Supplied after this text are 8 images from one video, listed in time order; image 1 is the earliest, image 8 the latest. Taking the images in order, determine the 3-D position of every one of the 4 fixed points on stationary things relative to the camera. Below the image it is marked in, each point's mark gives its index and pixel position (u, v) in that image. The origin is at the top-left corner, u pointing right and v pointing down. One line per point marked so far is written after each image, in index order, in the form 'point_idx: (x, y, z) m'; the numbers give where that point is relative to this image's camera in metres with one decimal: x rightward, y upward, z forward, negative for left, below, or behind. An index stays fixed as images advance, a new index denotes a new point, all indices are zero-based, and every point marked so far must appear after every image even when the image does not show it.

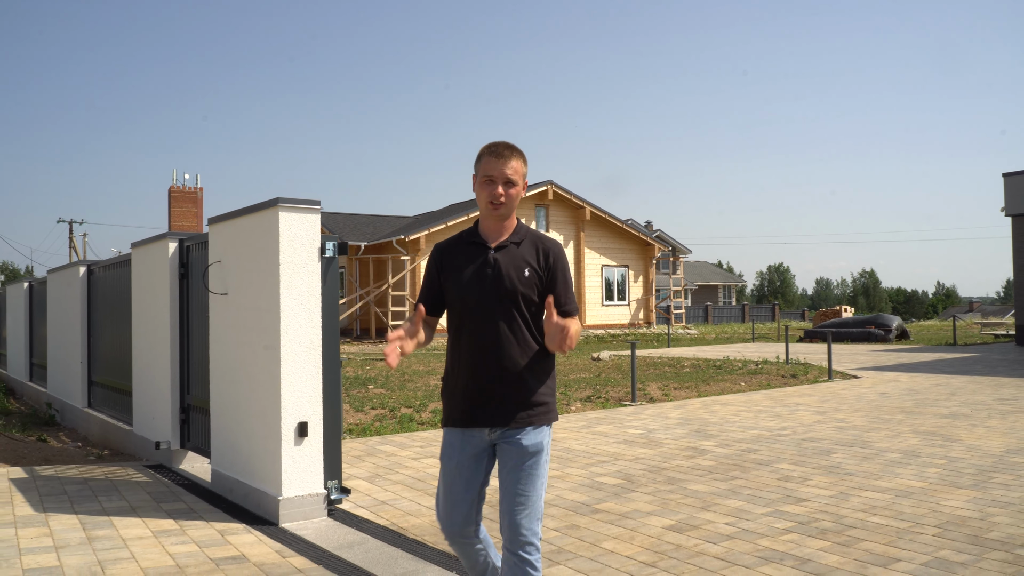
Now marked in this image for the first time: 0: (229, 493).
0: (-2.0, -1.5, +5.7) m
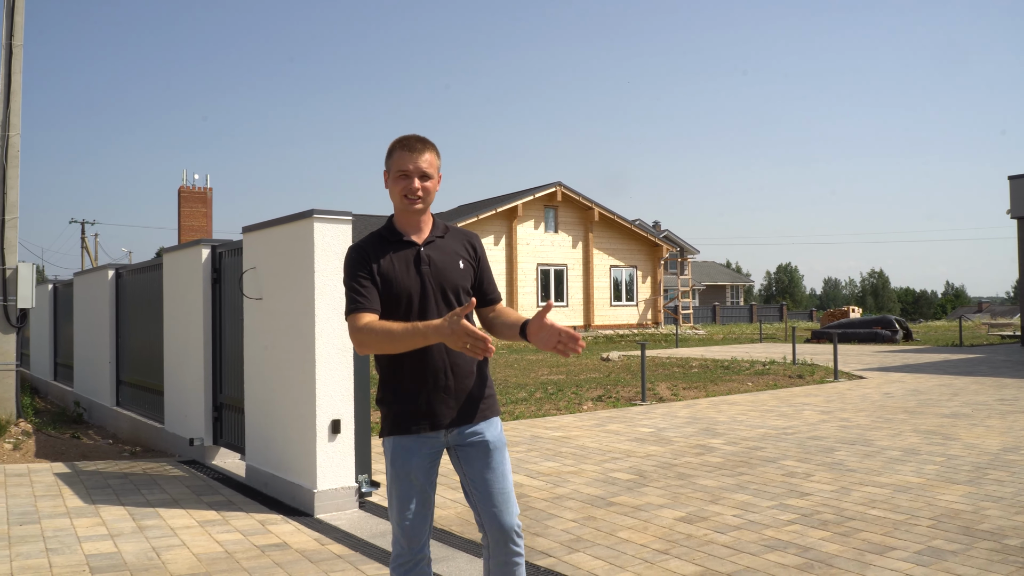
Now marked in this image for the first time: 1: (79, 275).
0: (-1.9, -1.5, +6.0) m
1: (-6.7, +0.2, +12.1) m
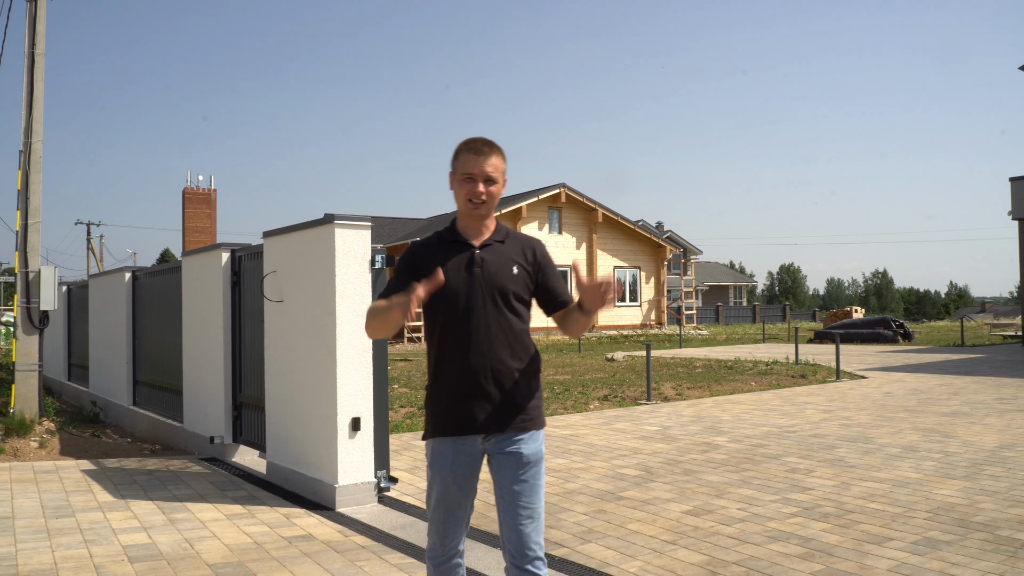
0: (-1.8, -1.5, +6.2) m
1: (-6.6, +0.2, +12.3) m
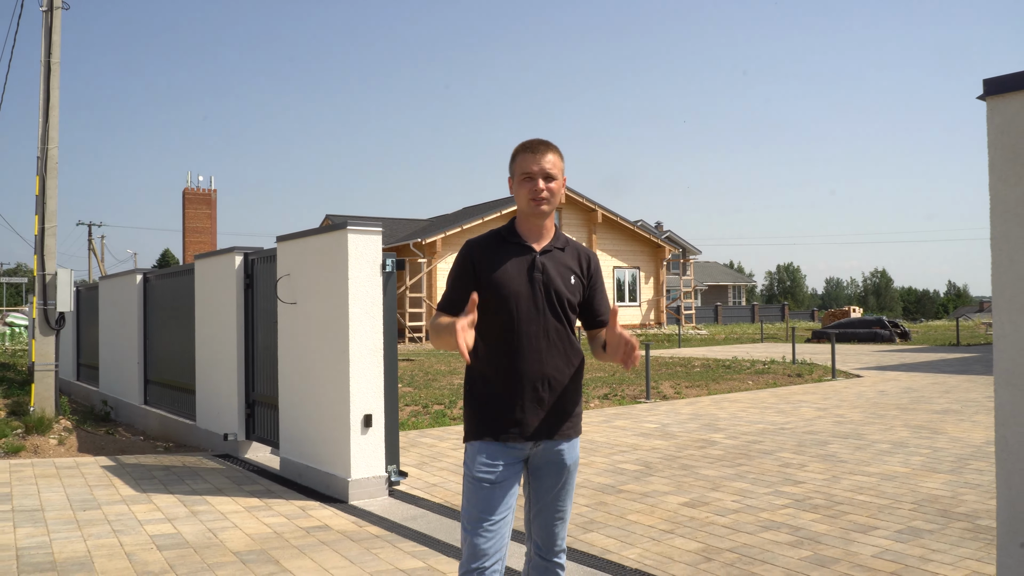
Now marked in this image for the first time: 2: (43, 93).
0: (-1.8, -1.6, +6.5) m
1: (-6.5, +0.1, +12.6) m
2: (-5.6, +2.4, +9.4) m
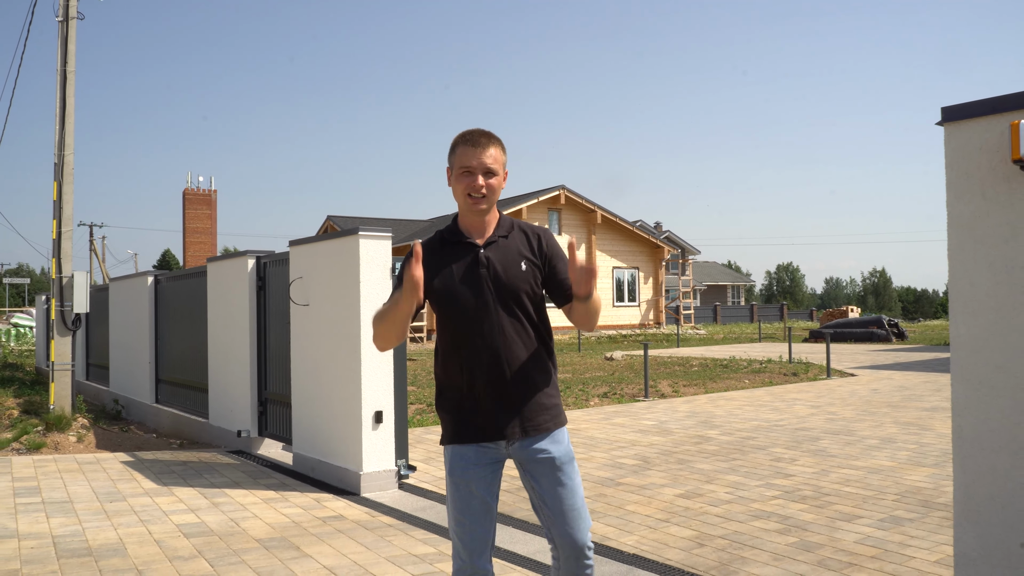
0: (-1.7, -1.6, +6.8) m
1: (-6.5, +0.1, +12.9) m
2: (-5.6, +2.3, +9.7) m
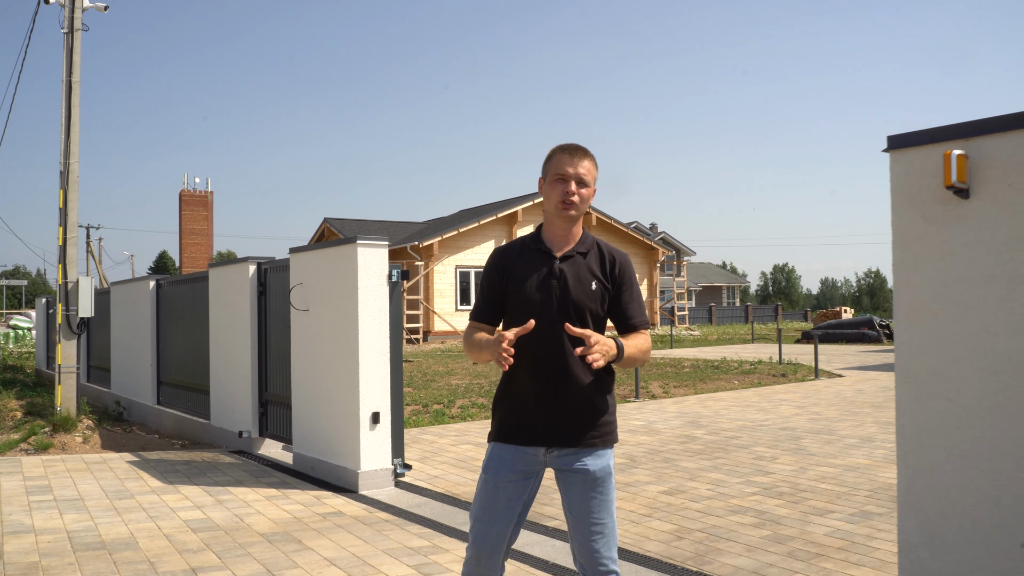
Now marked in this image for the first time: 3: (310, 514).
0: (-1.8, -1.6, +7.1) m
1: (-6.6, +0.1, +13.1) m
2: (-5.7, +2.3, +10.0) m
3: (-1.5, -1.6, +5.7) m
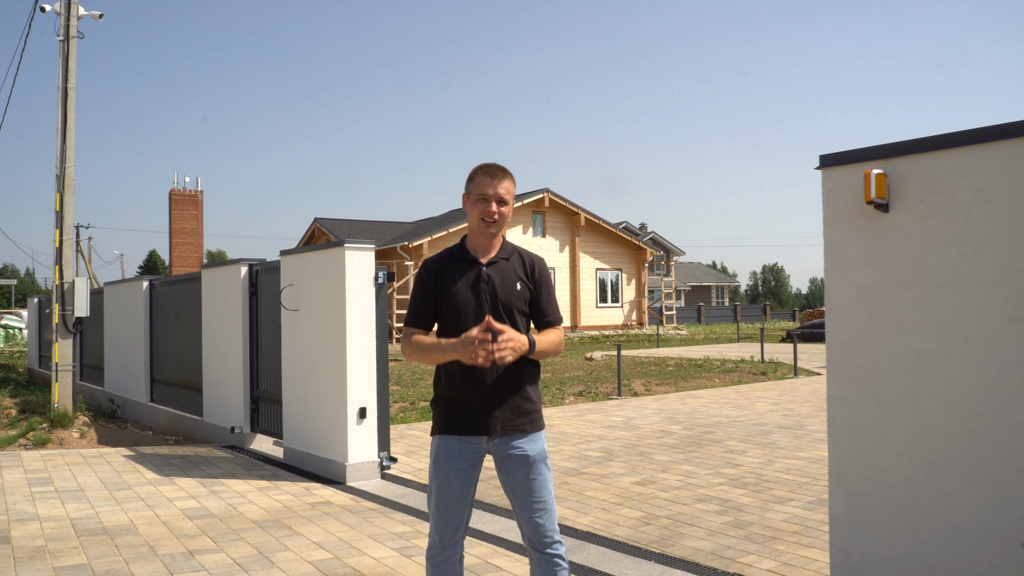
0: (-2.0, -1.7, +7.4) m
1: (-6.9, +0.1, +13.4) m
2: (-5.9, +2.3, +10.2) m
3: (-1.6, -1.6, +6.0) m
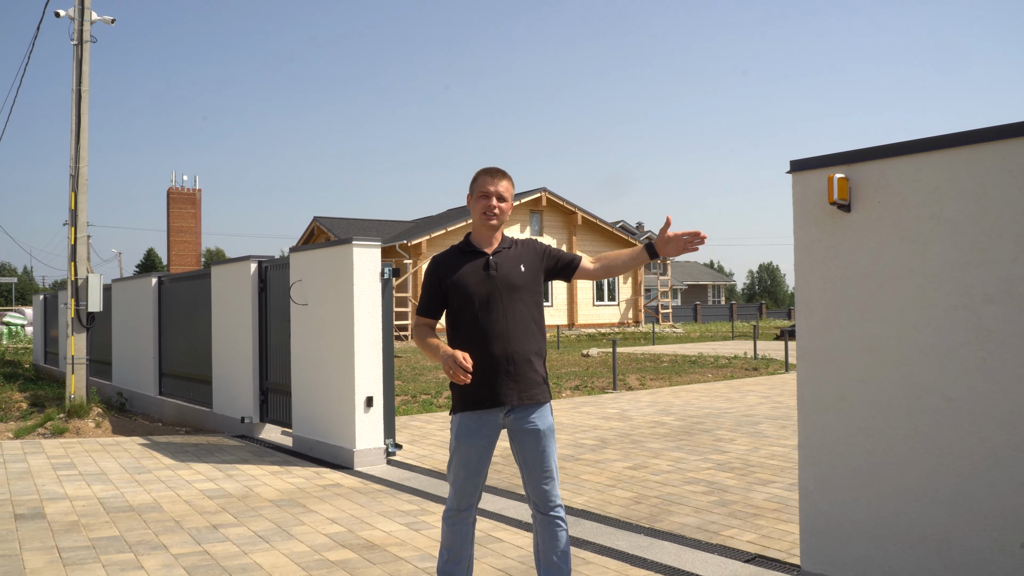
0: (-2.0, -1.6, +7.8) m
1: (-6.9, +0.1, +13.7) m
2: (-5.9, +2.3, +10.6) m
3: (-1.6, -1.6, +6.3) m
